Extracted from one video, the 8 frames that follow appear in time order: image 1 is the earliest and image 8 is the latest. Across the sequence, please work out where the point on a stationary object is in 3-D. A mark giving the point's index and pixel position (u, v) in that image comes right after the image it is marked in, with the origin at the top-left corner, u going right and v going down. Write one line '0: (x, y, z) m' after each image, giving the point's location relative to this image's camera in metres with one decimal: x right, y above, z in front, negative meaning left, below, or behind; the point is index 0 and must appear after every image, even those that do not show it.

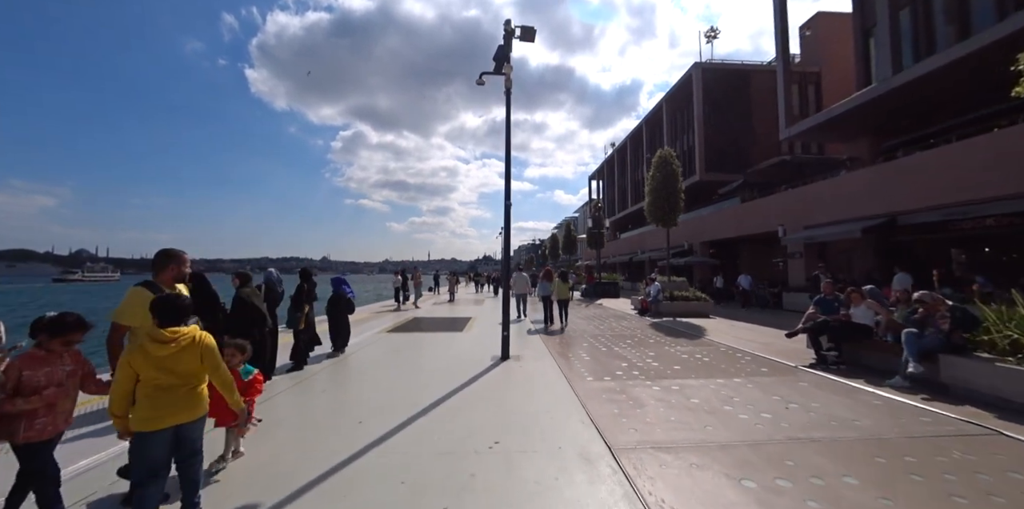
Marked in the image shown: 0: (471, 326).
0: (-1.6, -2.8, +14.4) m
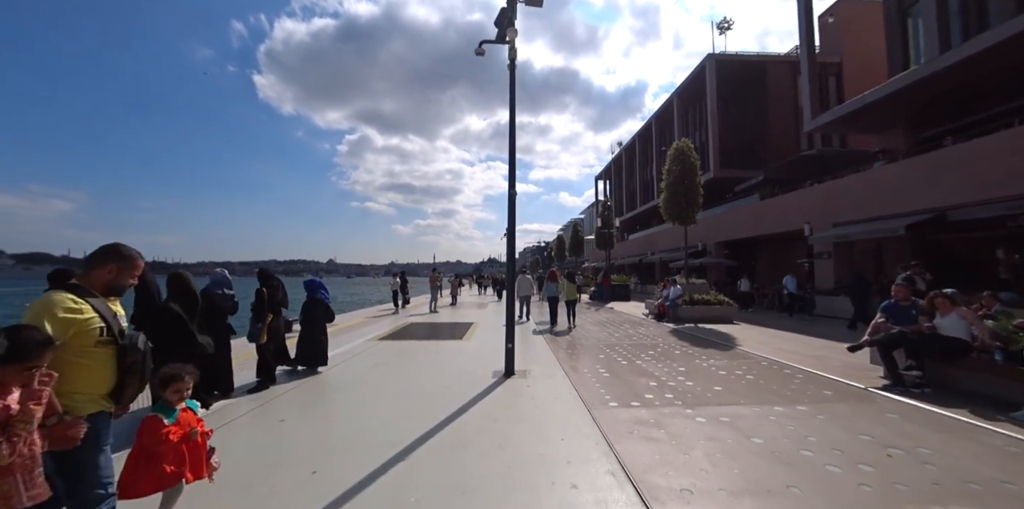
0: (-1.4, -2.8, +13.2) m
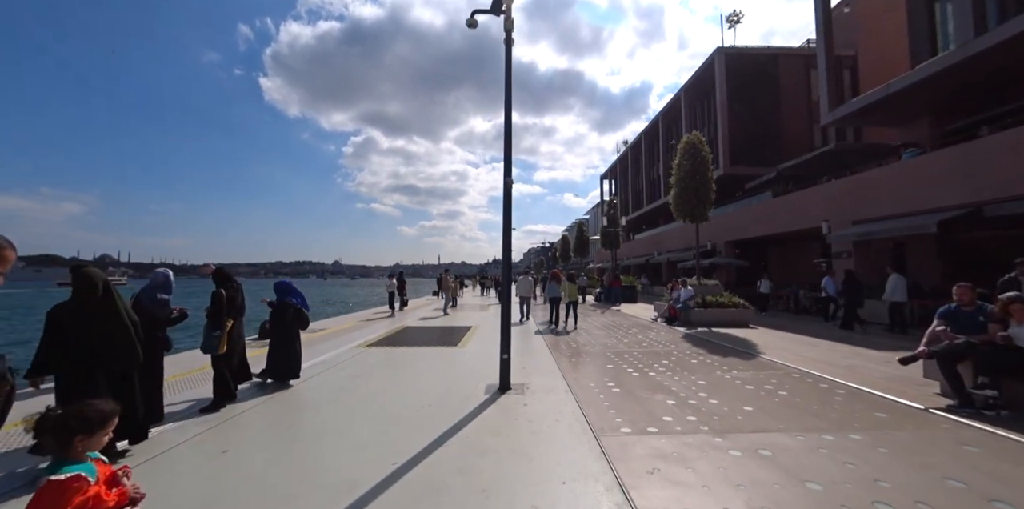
0: (-1.4, -2.7, +12.3) m
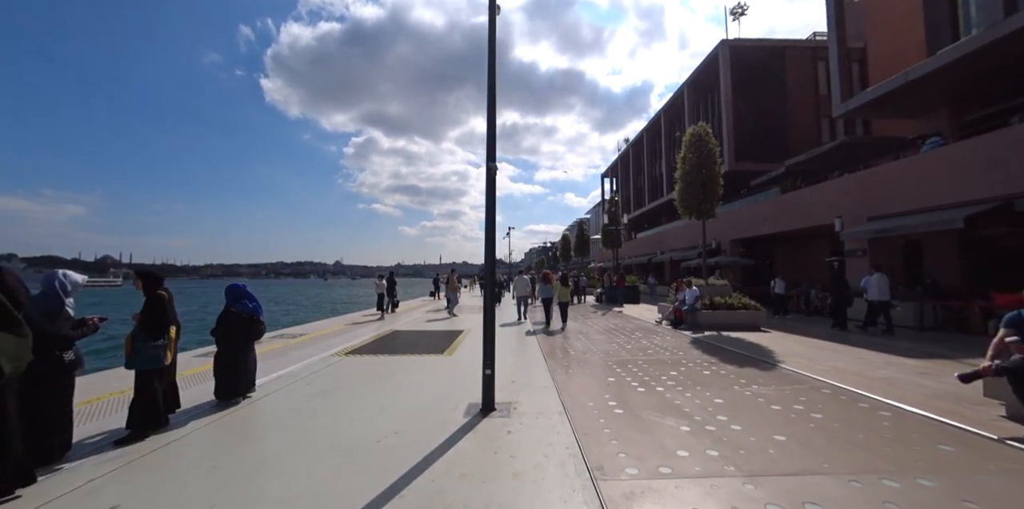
0: (-1.6, -2.7, +11.5) m
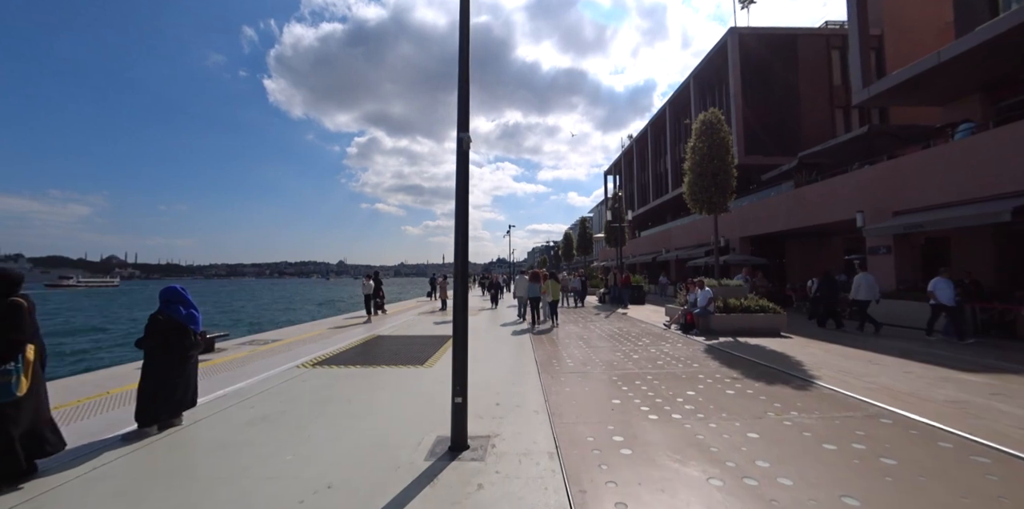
0: (-1.8, -2.7, +10.4) m
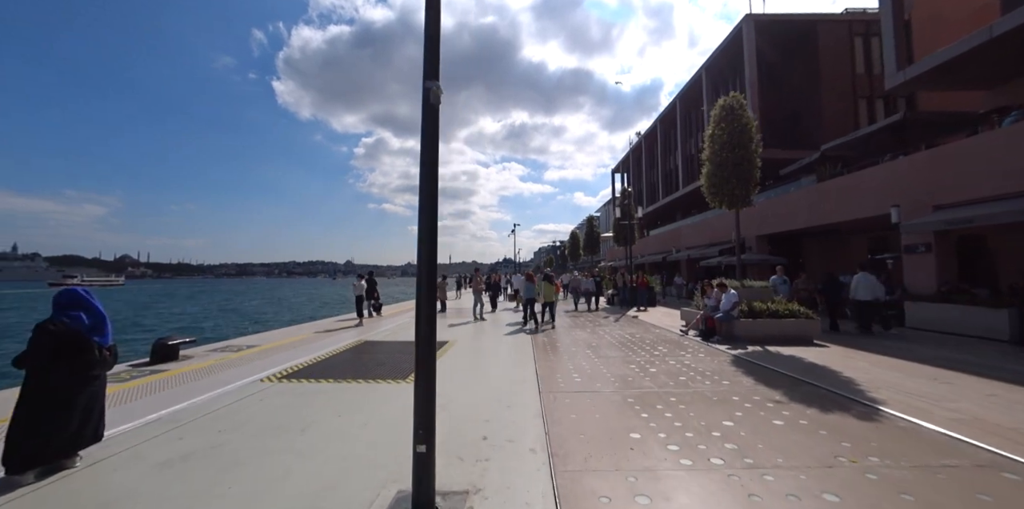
0: (-1.8, -2.6, +9.3) m
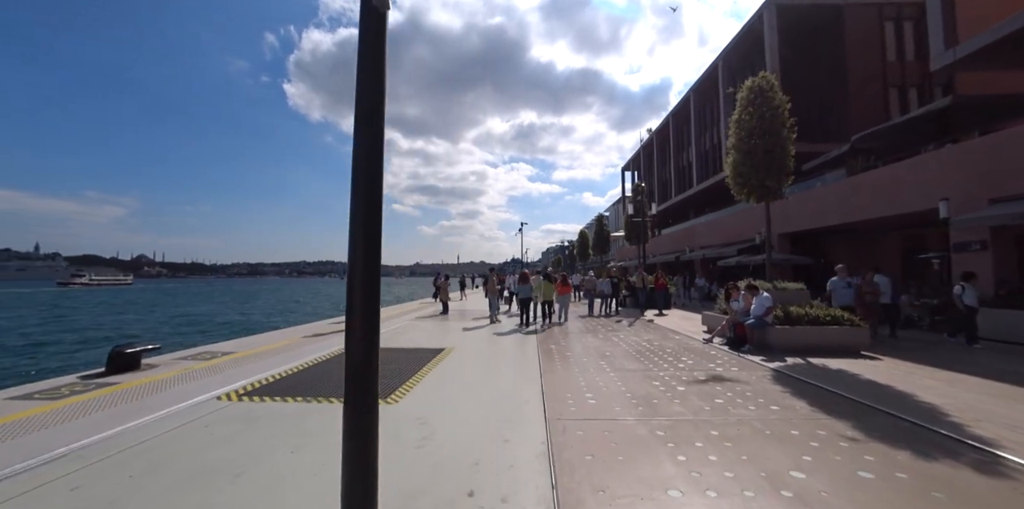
0: (-1.7, -2.5, +8.2) m
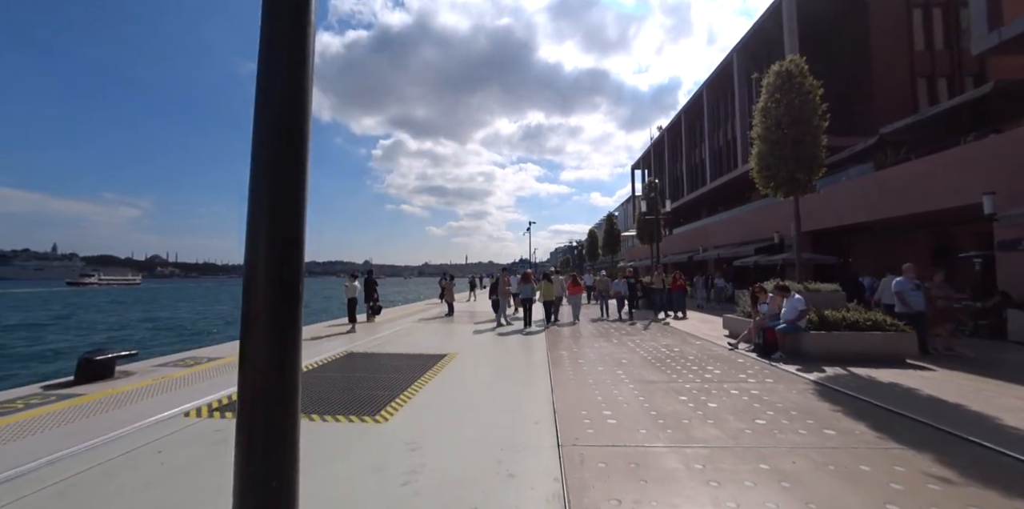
0: (-1.6, -2.5, +7.5) m
